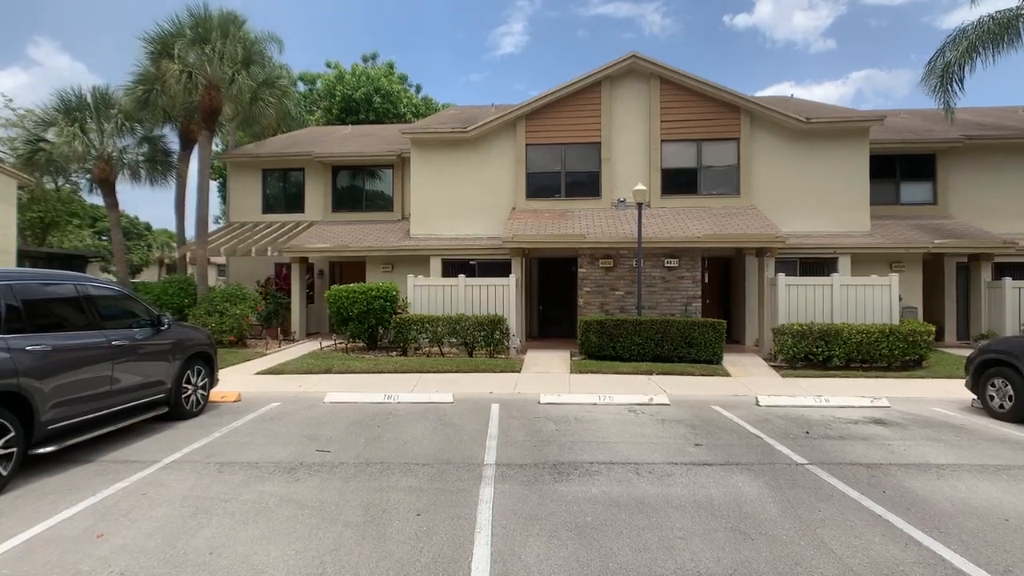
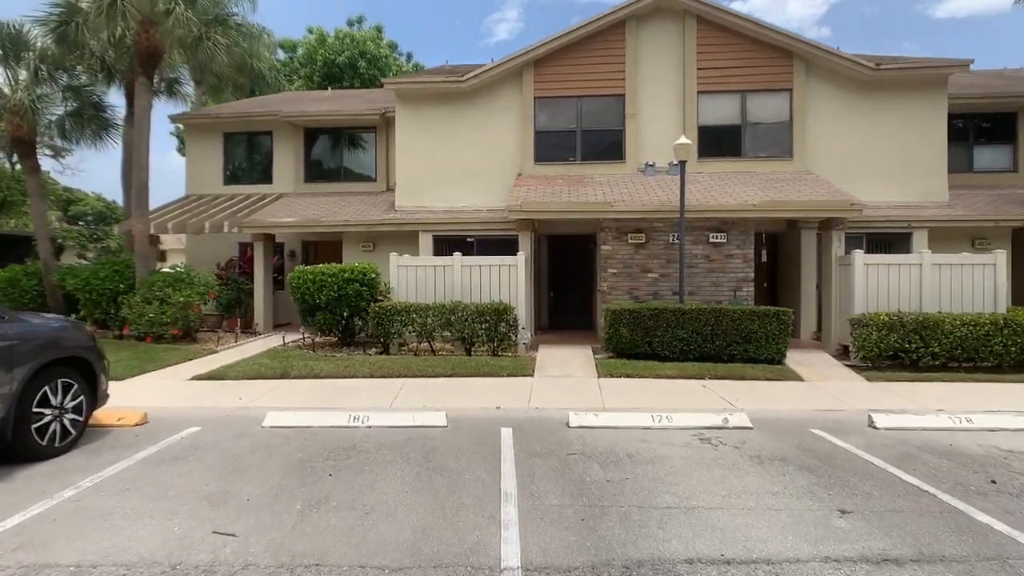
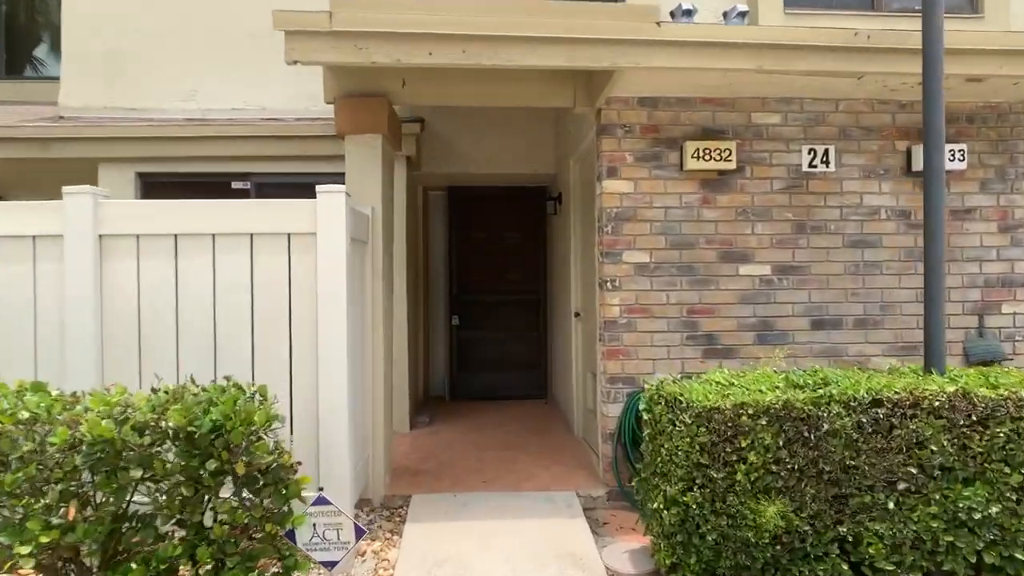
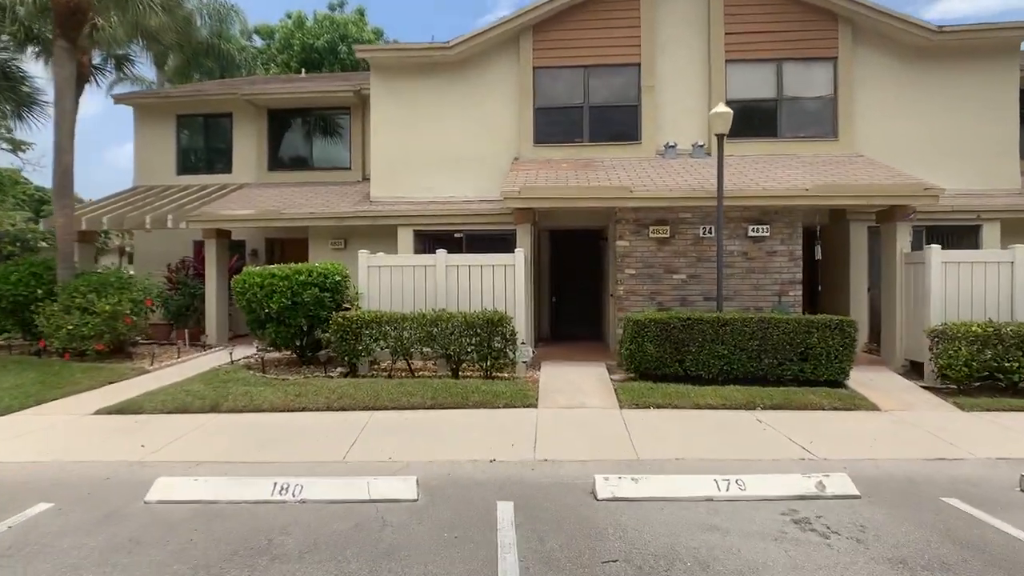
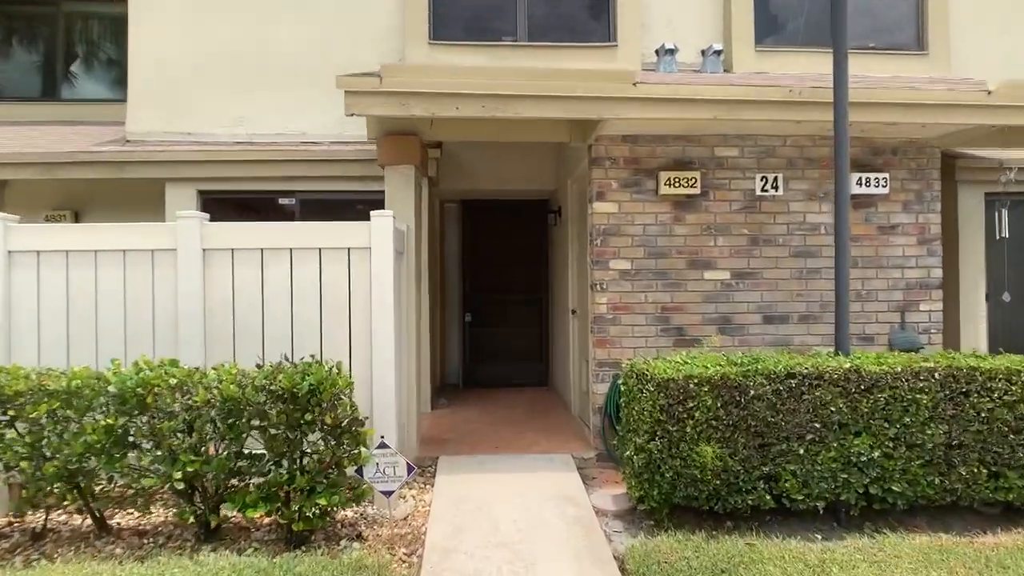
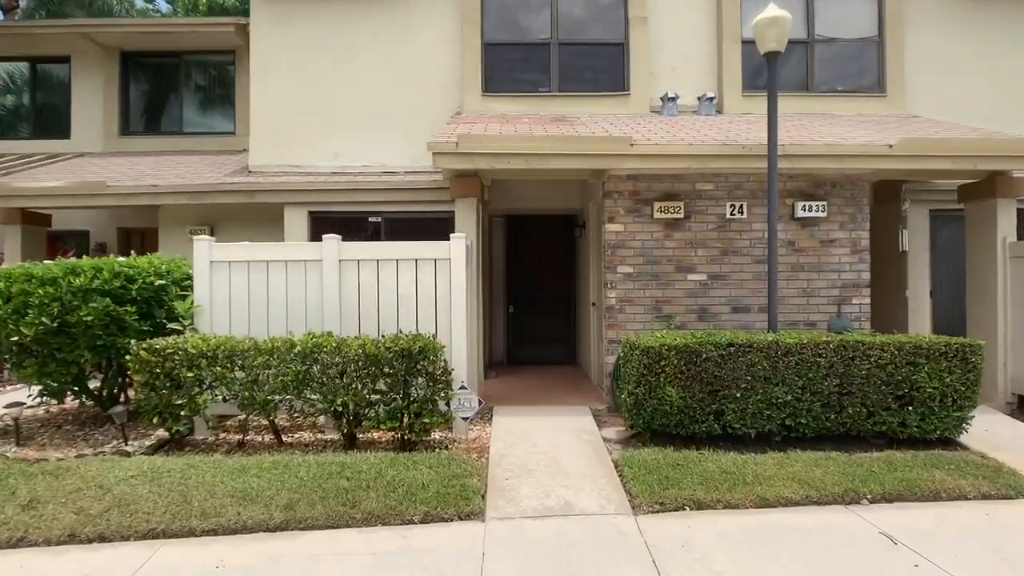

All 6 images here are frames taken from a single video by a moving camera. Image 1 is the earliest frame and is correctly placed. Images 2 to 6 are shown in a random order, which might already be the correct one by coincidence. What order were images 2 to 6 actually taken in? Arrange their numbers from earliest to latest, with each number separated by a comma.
2, 4, 6, 5, 3
